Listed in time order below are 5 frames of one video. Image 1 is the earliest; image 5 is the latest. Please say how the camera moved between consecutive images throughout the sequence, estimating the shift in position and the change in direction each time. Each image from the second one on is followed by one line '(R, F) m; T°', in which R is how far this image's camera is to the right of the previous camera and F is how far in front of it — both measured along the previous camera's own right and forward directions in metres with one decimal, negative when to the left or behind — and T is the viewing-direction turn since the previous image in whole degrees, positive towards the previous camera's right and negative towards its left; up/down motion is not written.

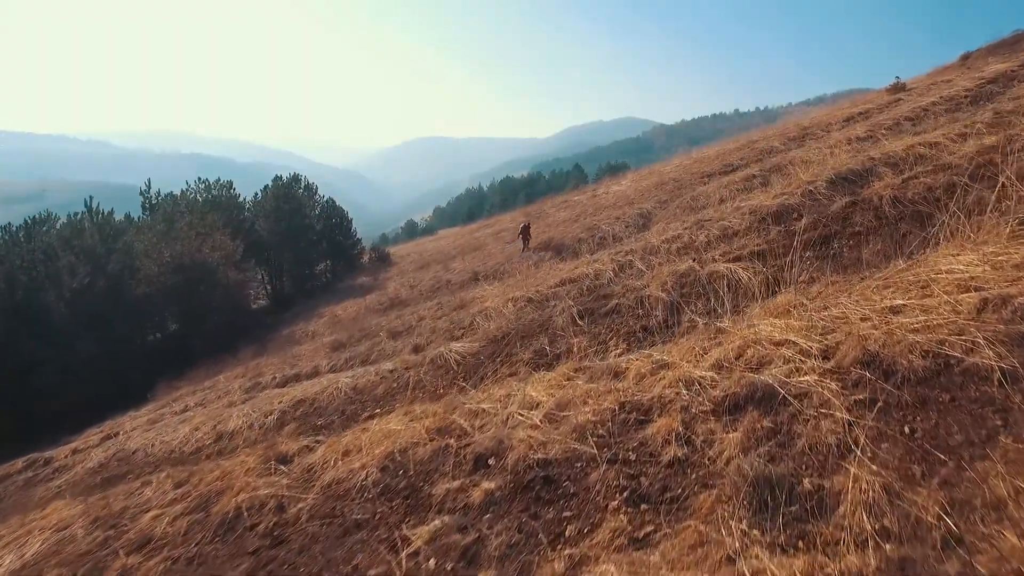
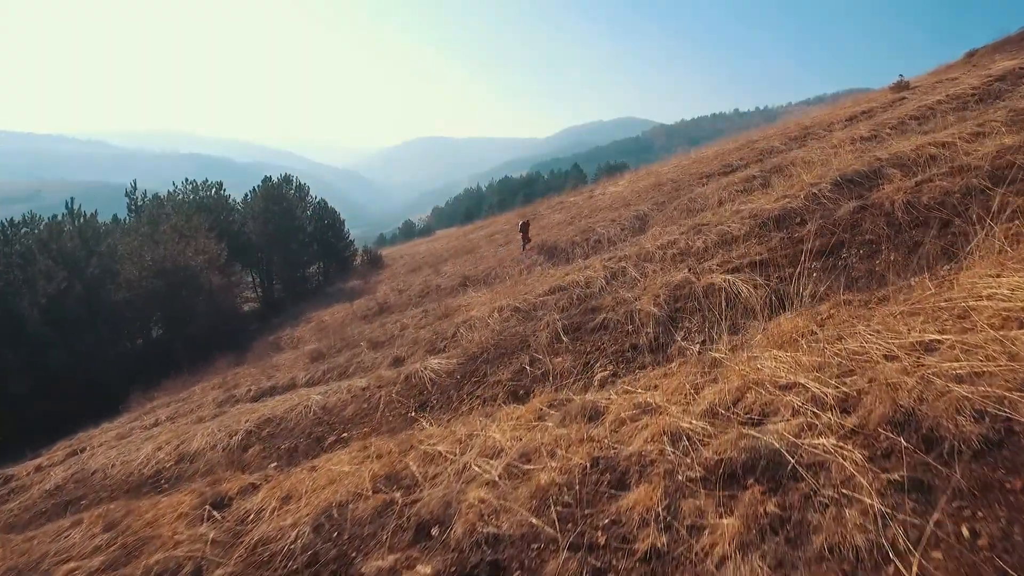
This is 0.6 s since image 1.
(+0.3, +0.5) m; 0°
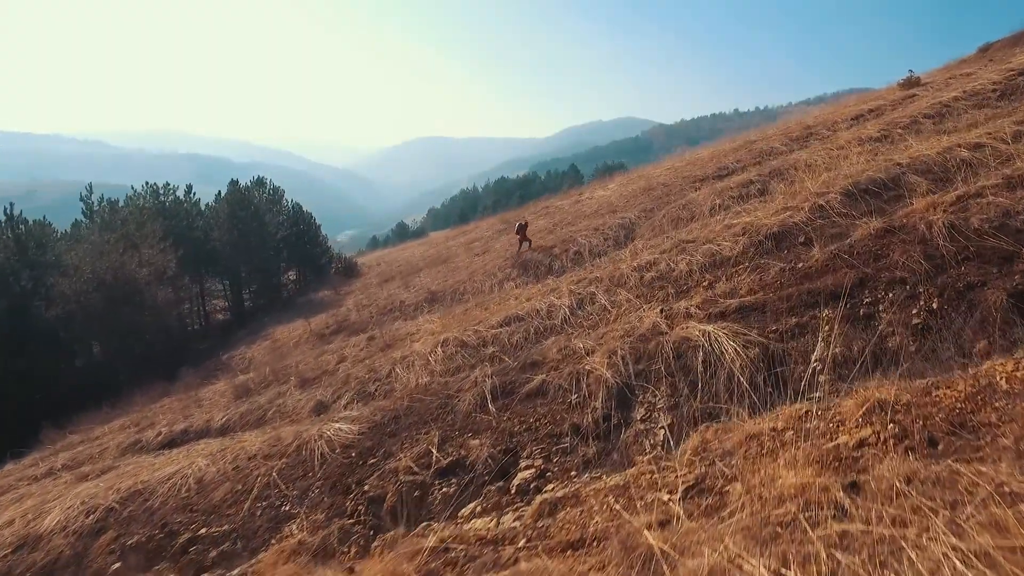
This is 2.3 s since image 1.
(+1.0, +1.5) m; 0°
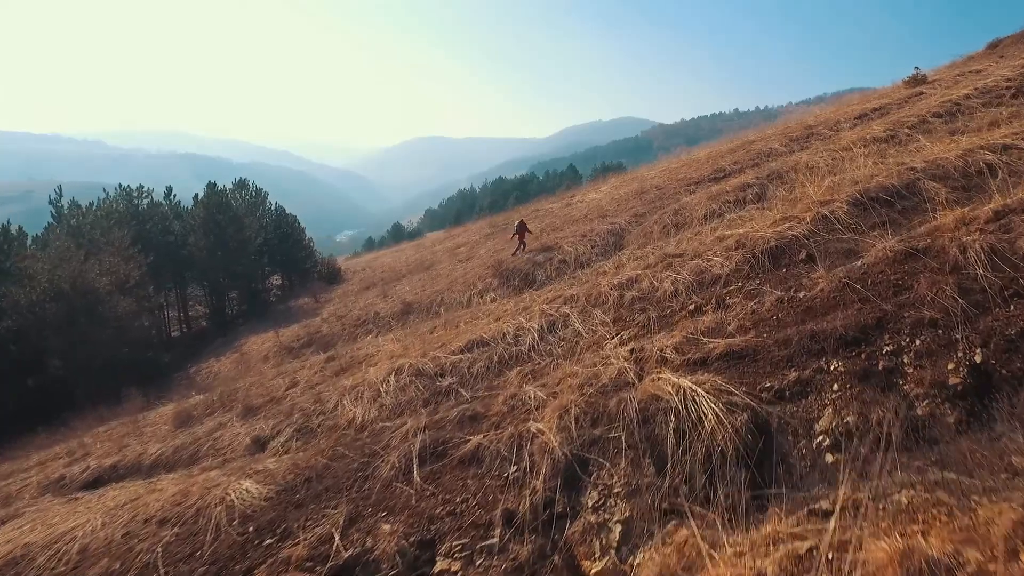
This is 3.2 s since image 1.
(+0.6, +0.9) m; 0°
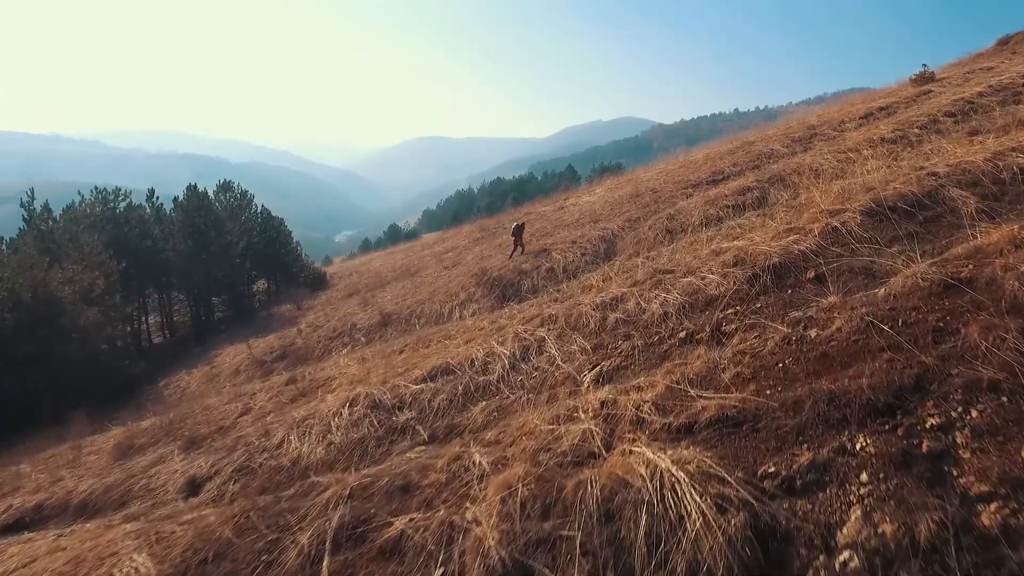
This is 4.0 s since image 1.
(+0.4, +0.8) m; 0°
